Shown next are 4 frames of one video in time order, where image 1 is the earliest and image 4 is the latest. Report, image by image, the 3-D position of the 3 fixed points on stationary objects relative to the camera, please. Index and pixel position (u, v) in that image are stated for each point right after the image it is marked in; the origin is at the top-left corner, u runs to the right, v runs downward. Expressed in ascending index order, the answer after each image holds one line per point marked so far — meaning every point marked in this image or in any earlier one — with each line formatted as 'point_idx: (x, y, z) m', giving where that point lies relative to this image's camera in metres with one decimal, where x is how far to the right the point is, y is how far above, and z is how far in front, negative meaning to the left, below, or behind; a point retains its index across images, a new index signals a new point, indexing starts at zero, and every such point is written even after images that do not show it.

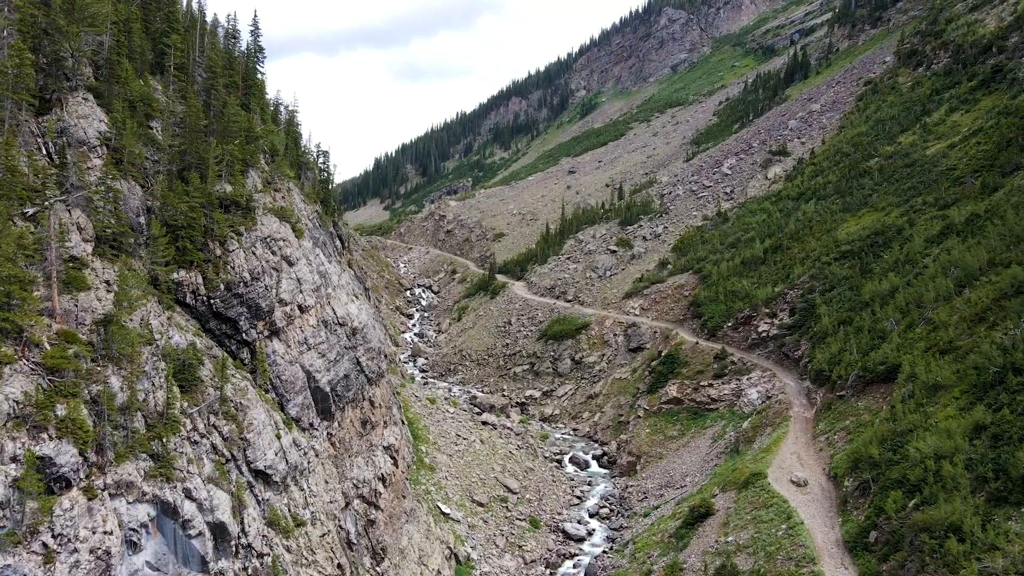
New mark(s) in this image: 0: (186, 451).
0: (-9.4, -4.7, +16.4) m
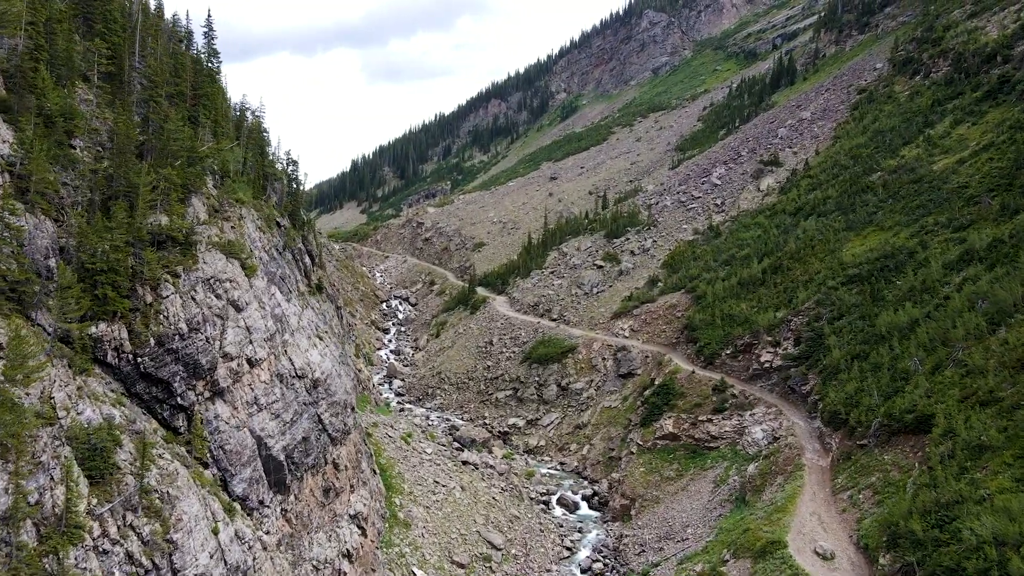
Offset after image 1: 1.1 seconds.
0: (-9.6, -6.3, +13.0) m
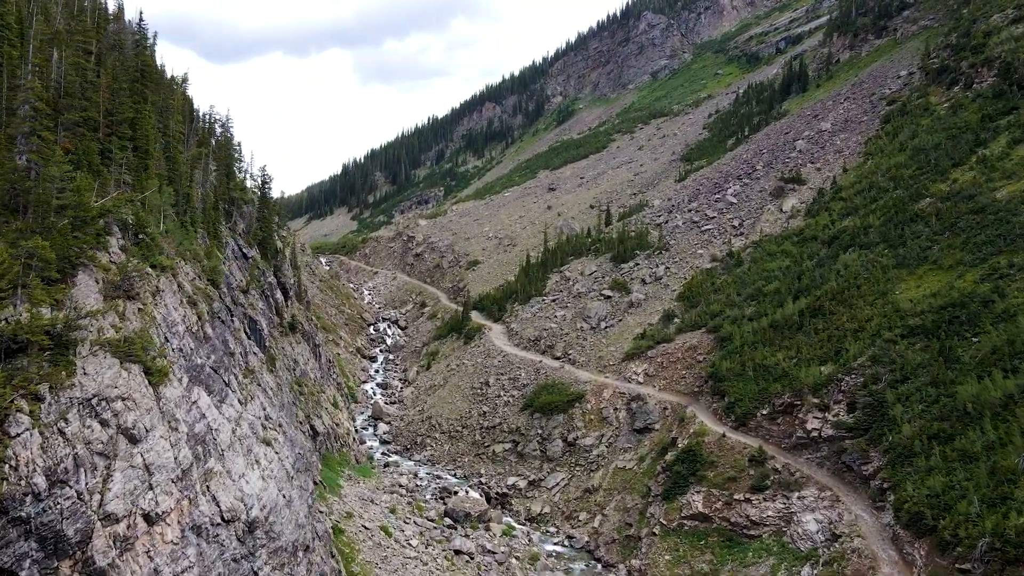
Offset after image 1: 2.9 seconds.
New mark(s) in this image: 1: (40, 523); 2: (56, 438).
0: (-9.3, -9.0, +7.7) m
1: (-9.3, -4.6, +11.3) m
2: (-9.6, -3.1, +12.1) m
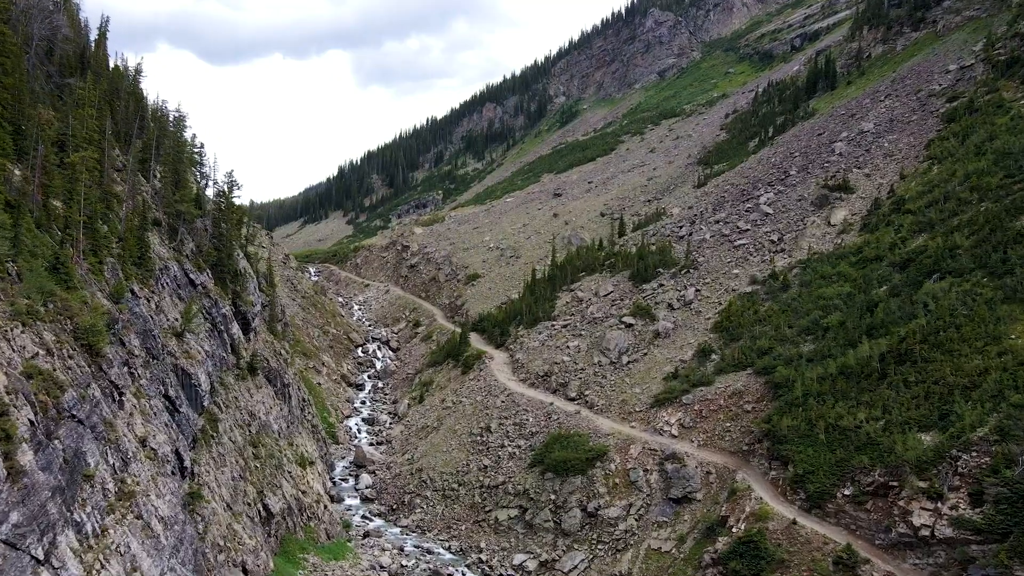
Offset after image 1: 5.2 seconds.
0: (-8.9, -10.8, +0.7) m
1: (-8.9, -6.3, +4.4) m
2: (-9.2, -4.9, +5.1) m
